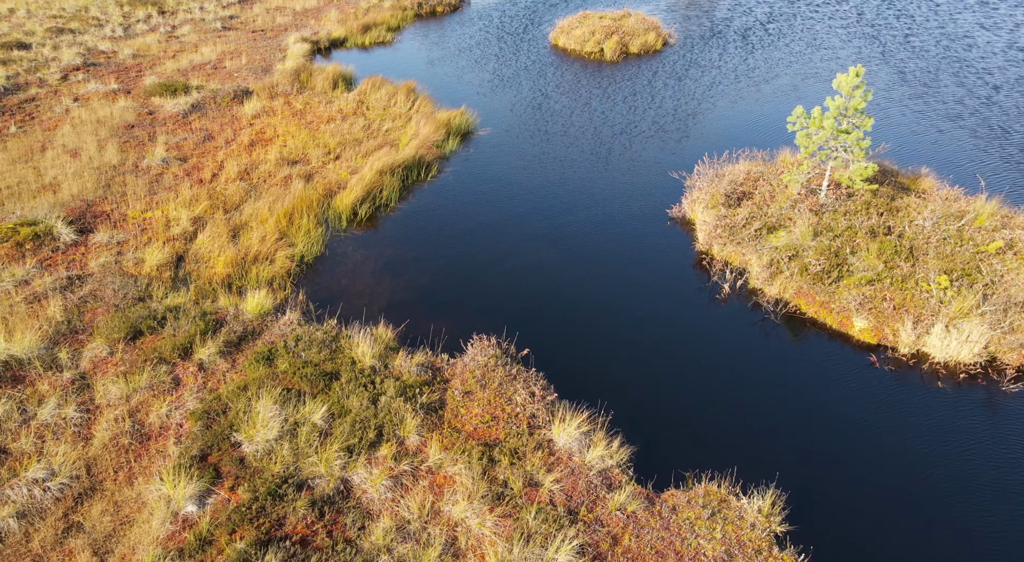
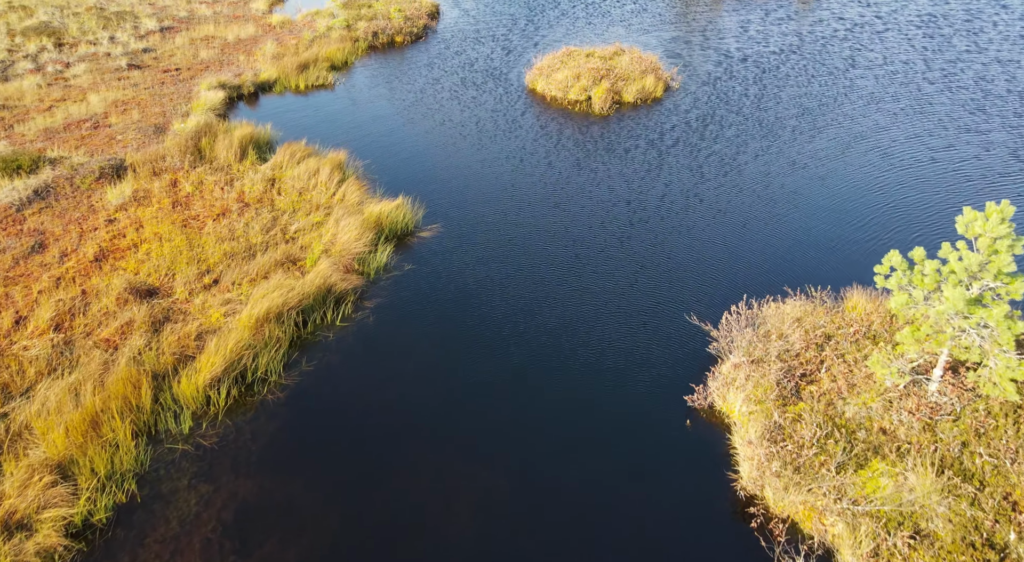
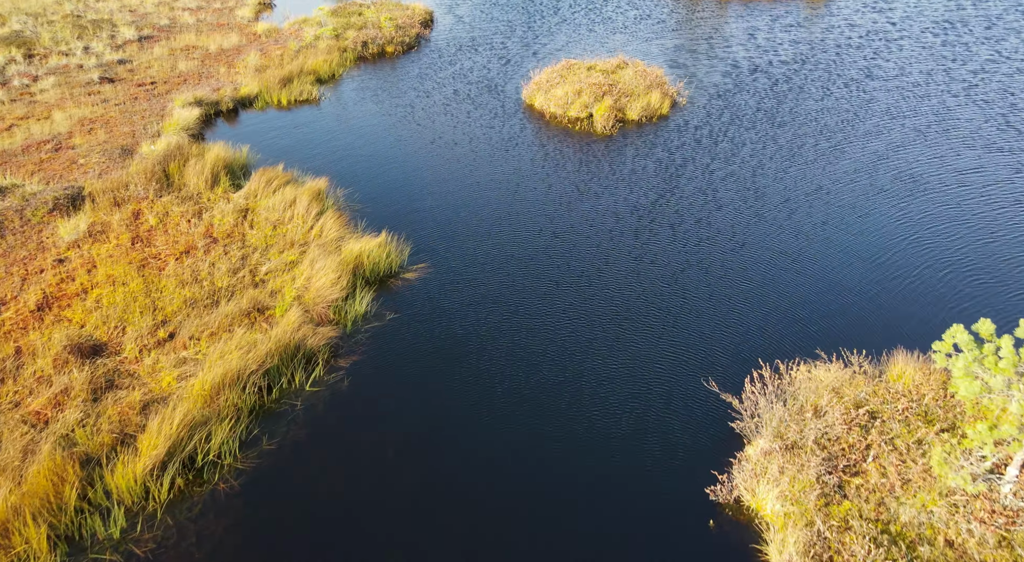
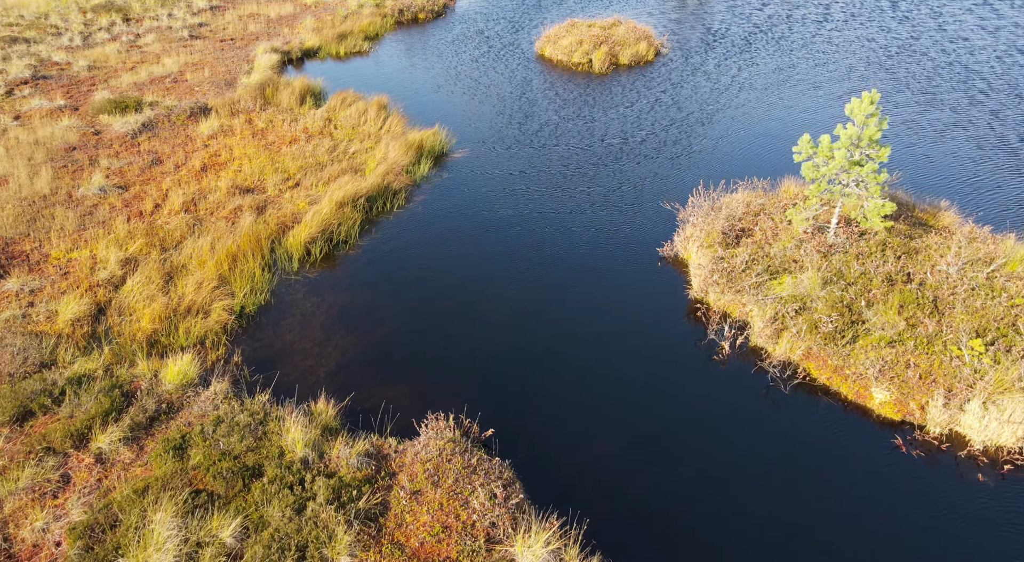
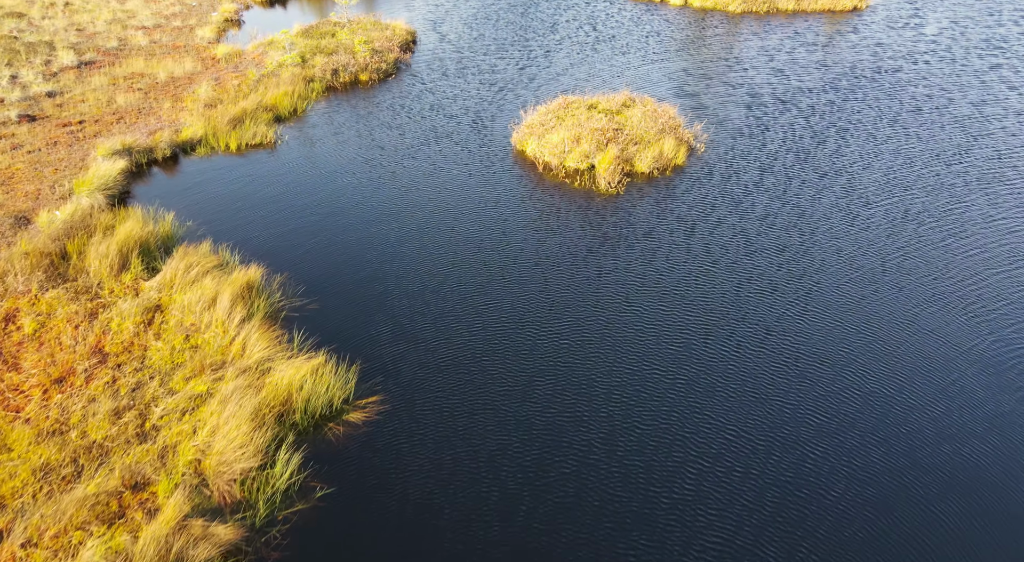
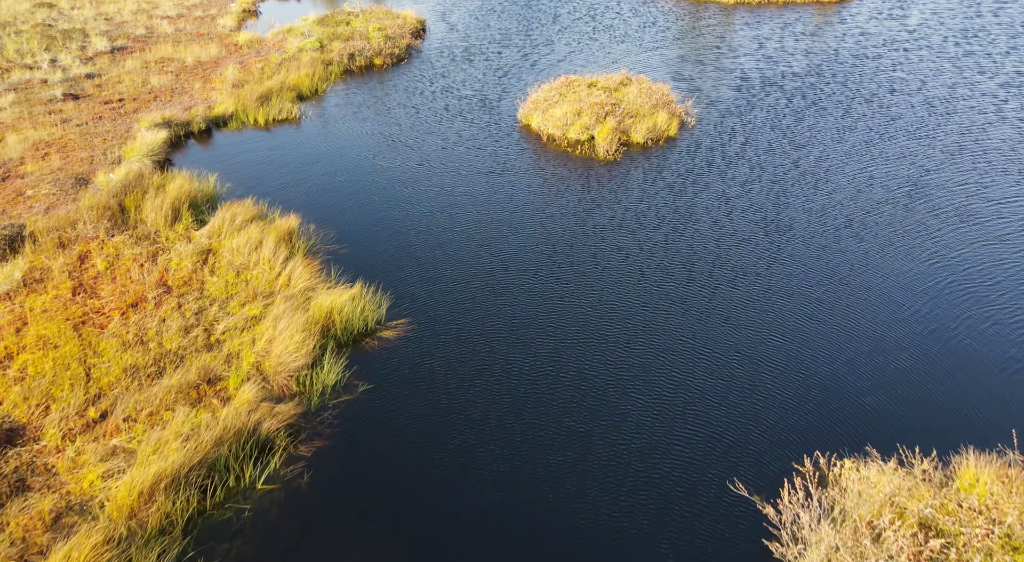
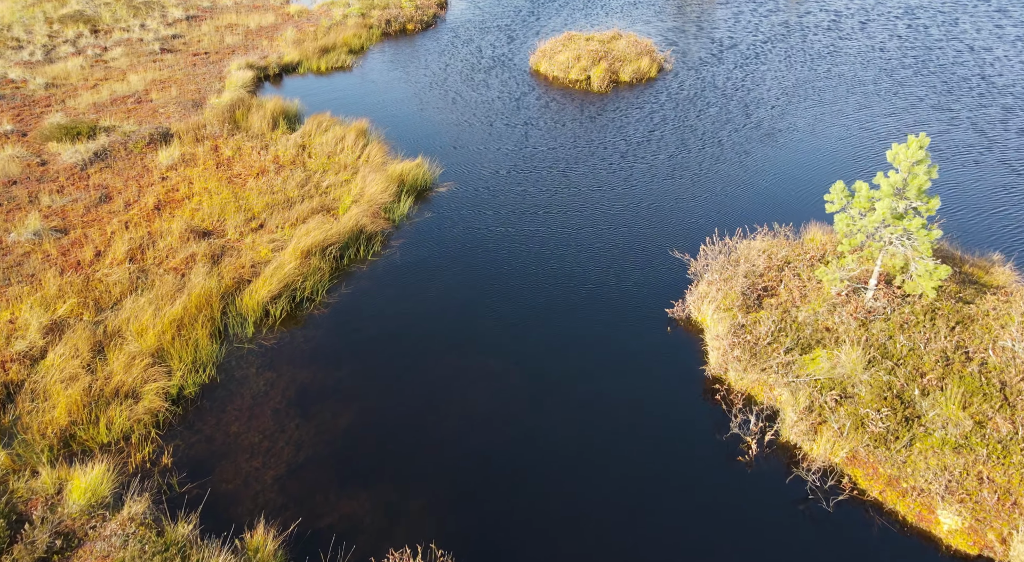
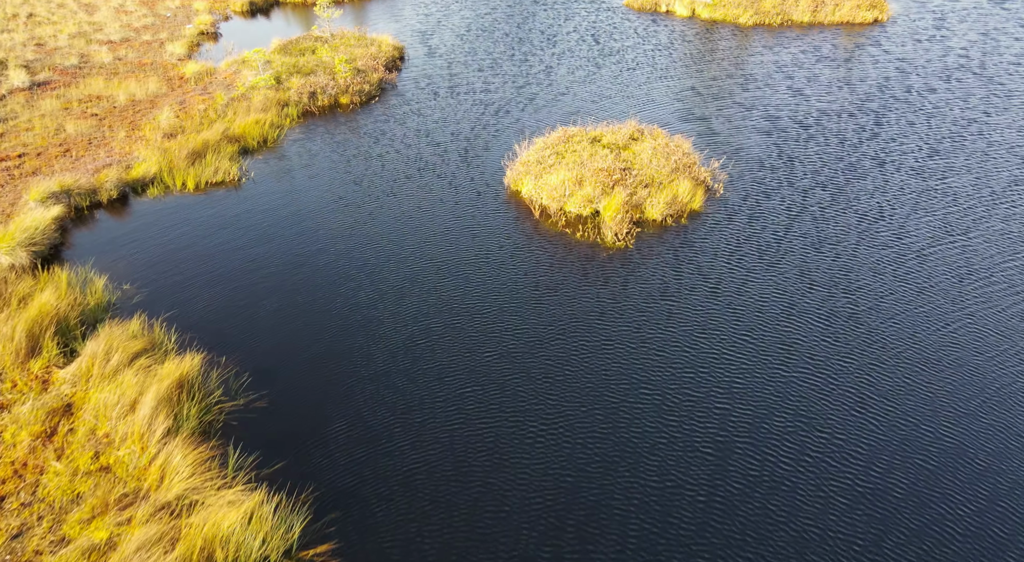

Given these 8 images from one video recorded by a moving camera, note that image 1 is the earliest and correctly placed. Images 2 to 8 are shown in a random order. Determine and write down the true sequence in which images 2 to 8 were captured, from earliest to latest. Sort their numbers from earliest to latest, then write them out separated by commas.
4, 7, 2, 3, 6, 5, 8
